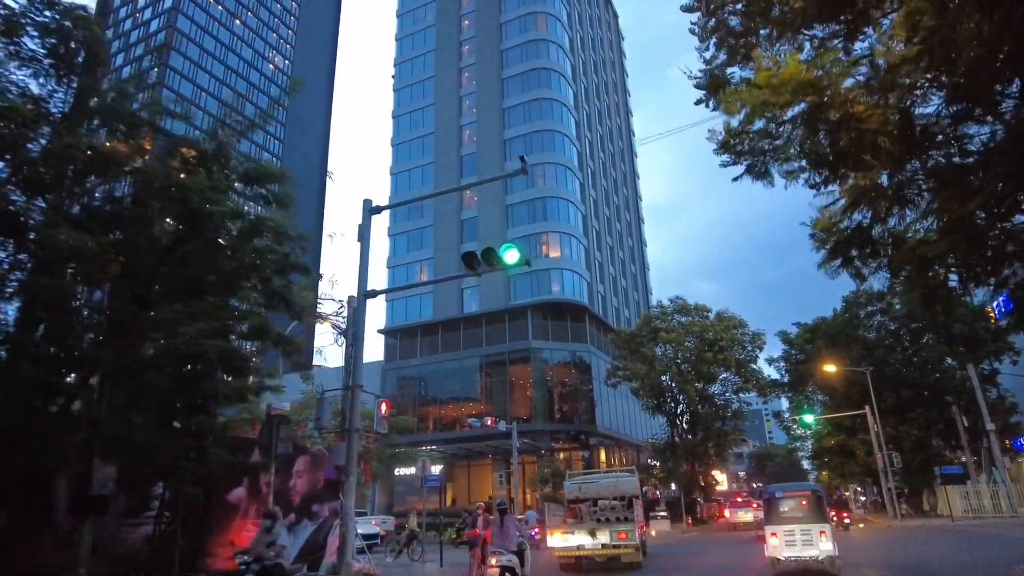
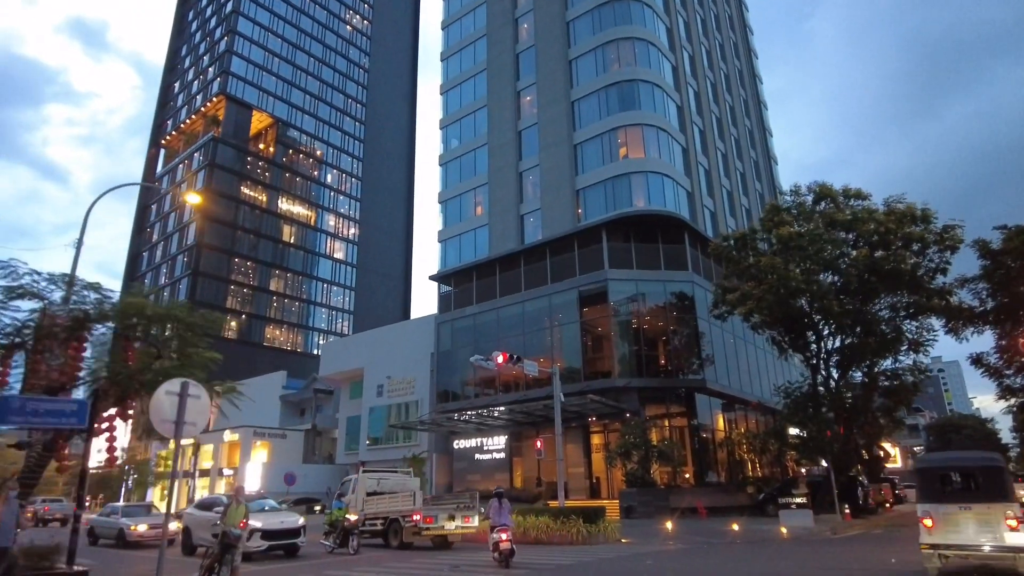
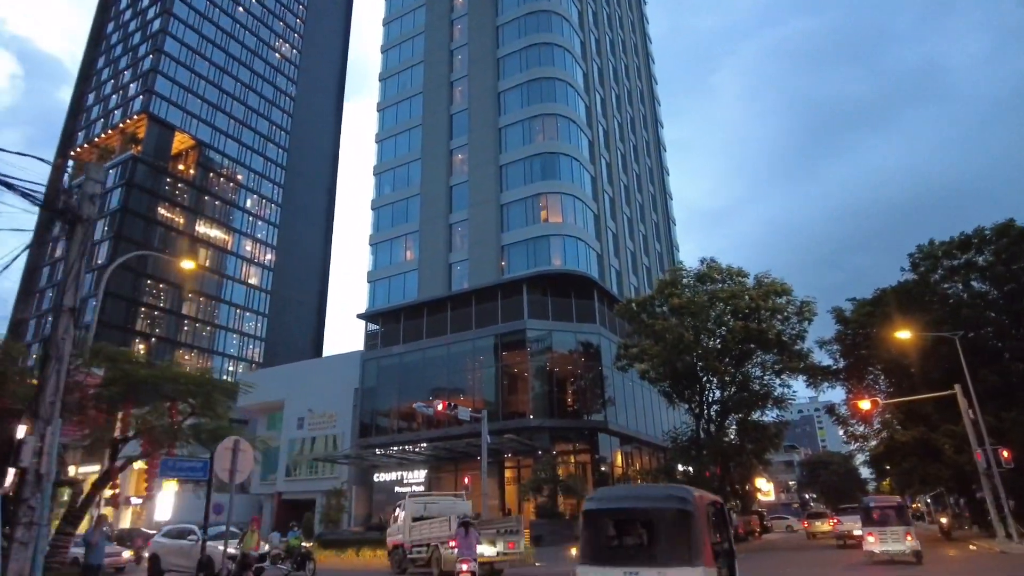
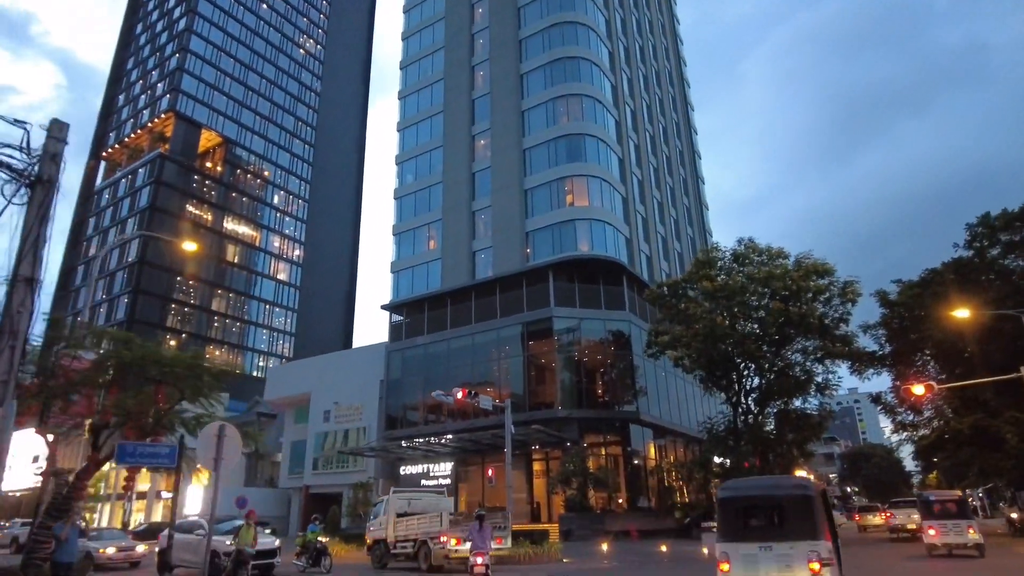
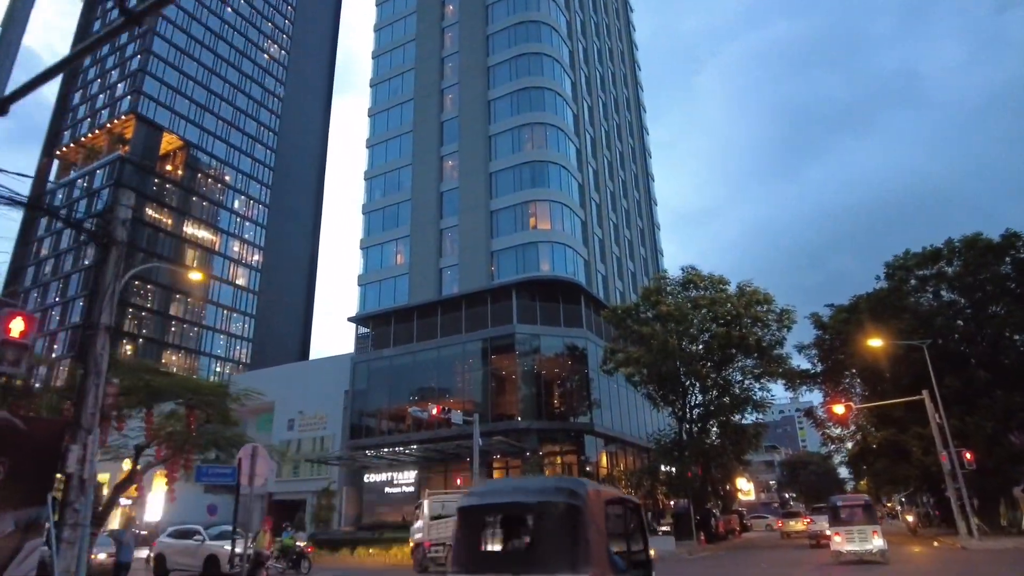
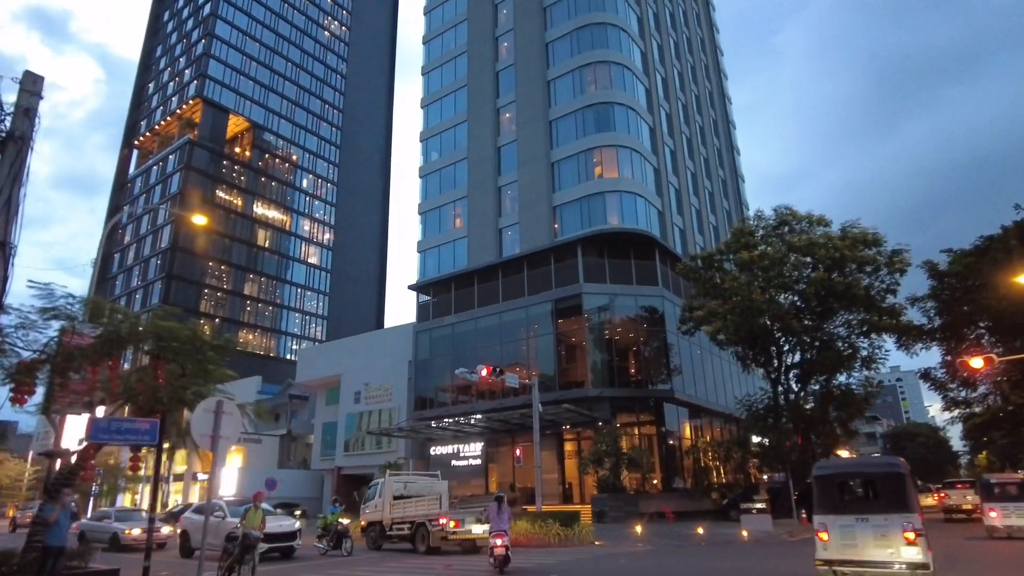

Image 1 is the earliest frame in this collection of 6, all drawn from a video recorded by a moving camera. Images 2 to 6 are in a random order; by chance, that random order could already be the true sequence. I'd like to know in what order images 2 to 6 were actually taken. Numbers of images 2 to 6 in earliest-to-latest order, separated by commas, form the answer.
5, 3, 4, 6, 2
